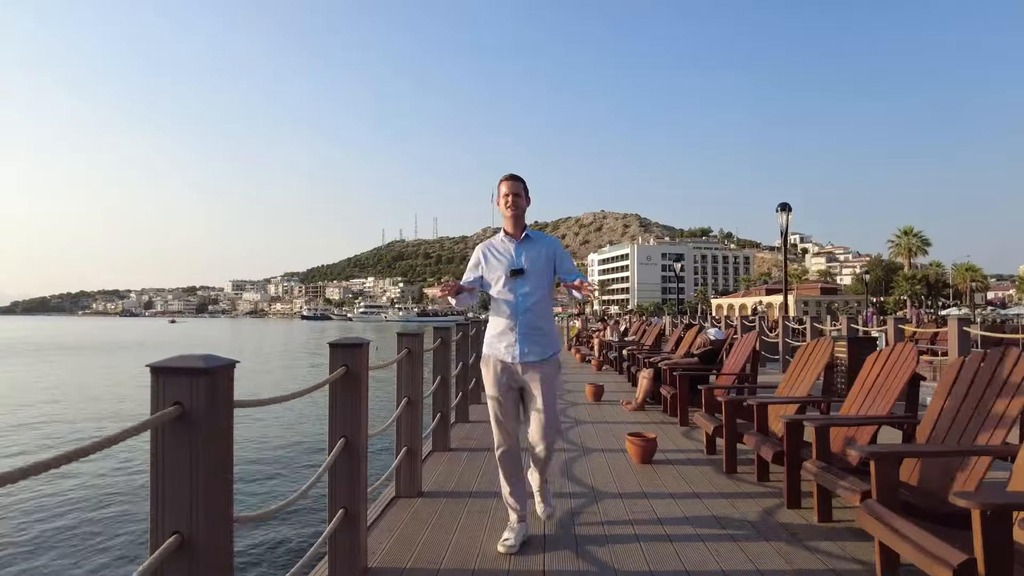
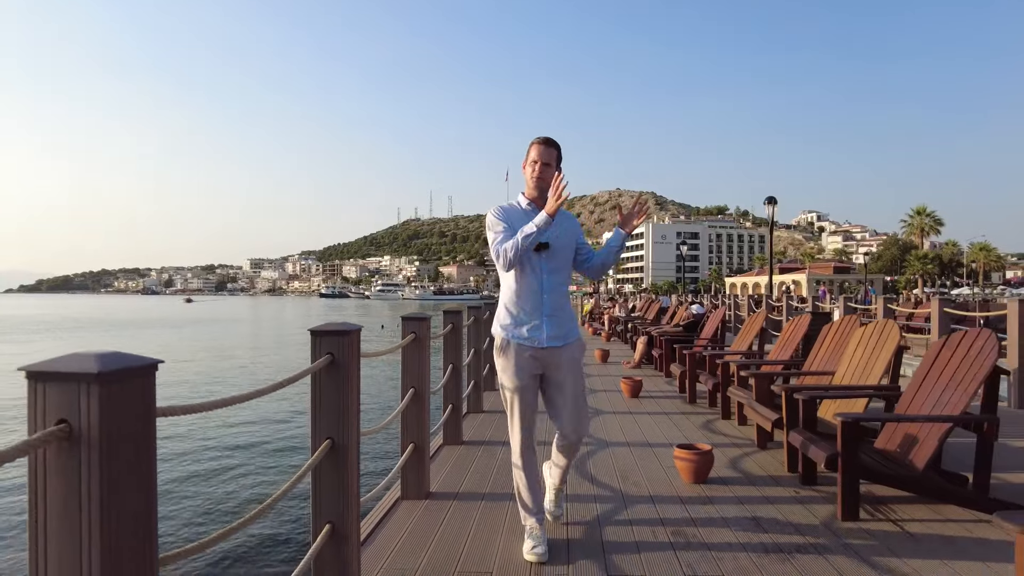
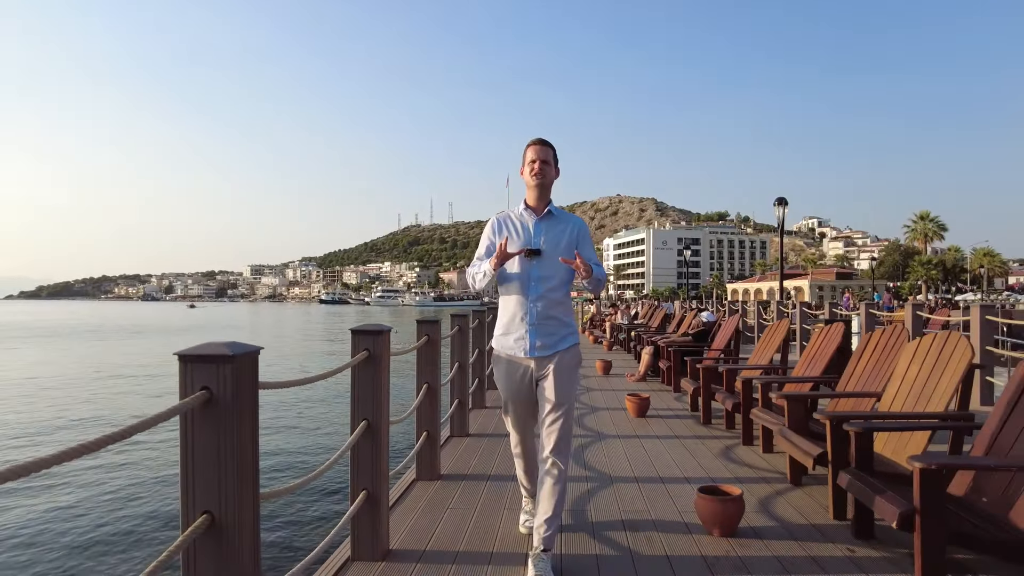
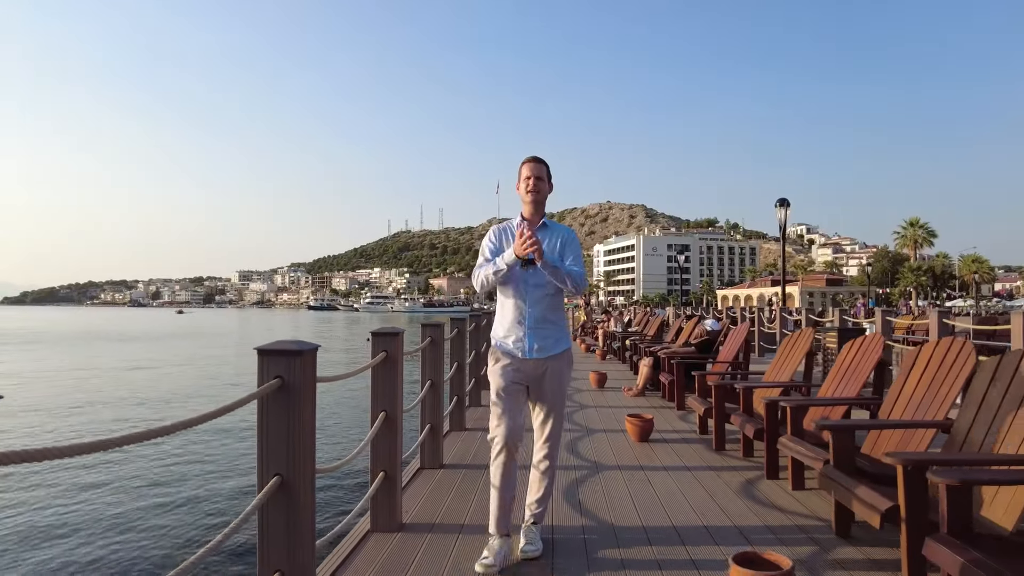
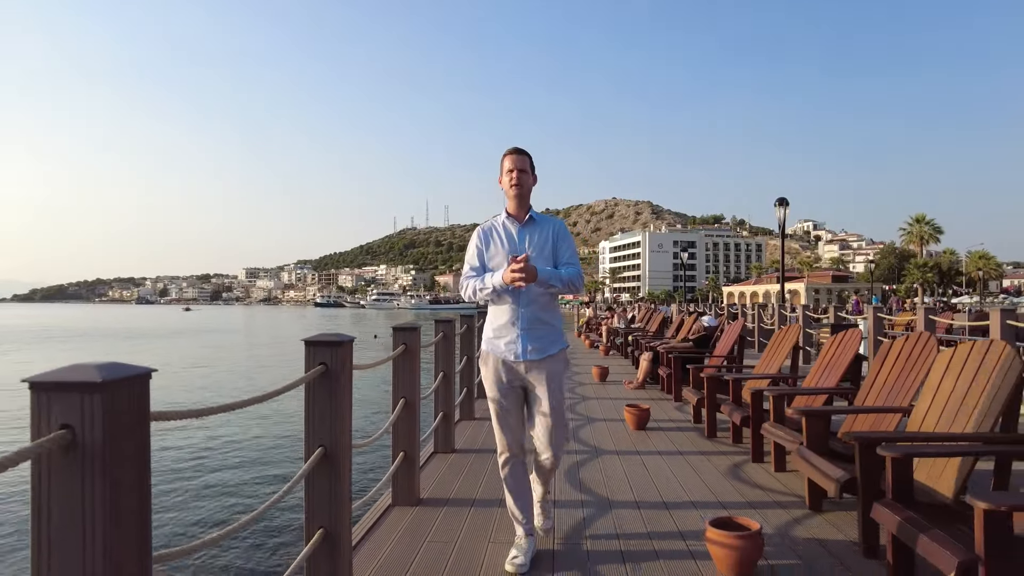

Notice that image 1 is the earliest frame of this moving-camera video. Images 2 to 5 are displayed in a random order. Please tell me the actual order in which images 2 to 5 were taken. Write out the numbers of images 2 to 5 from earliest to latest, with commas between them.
4, 5, 3, 2
